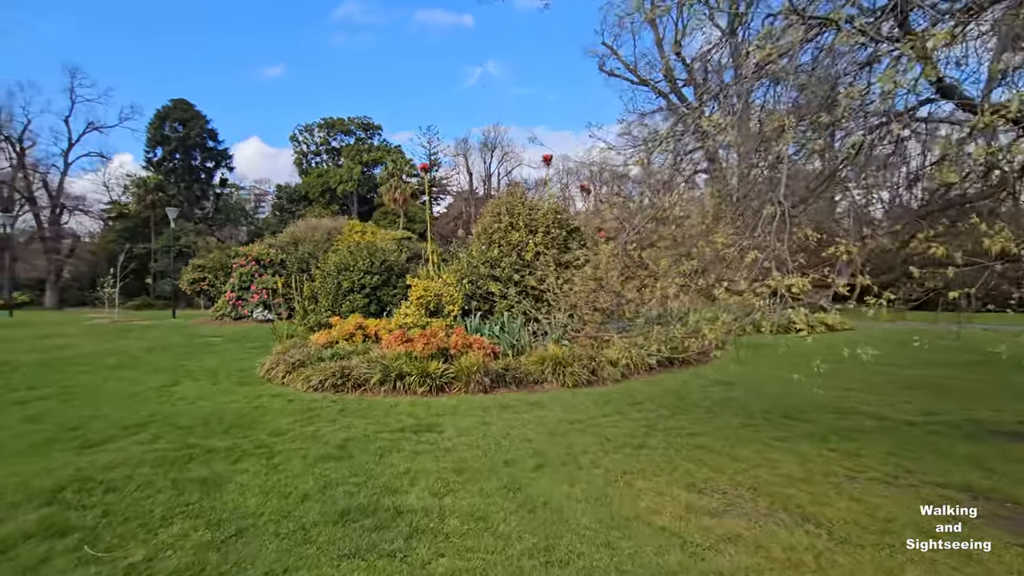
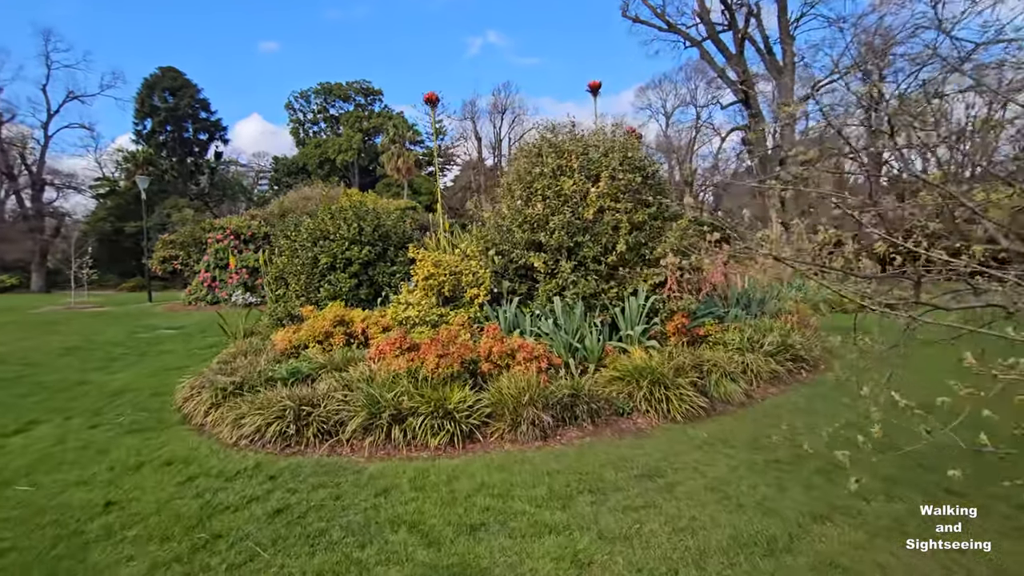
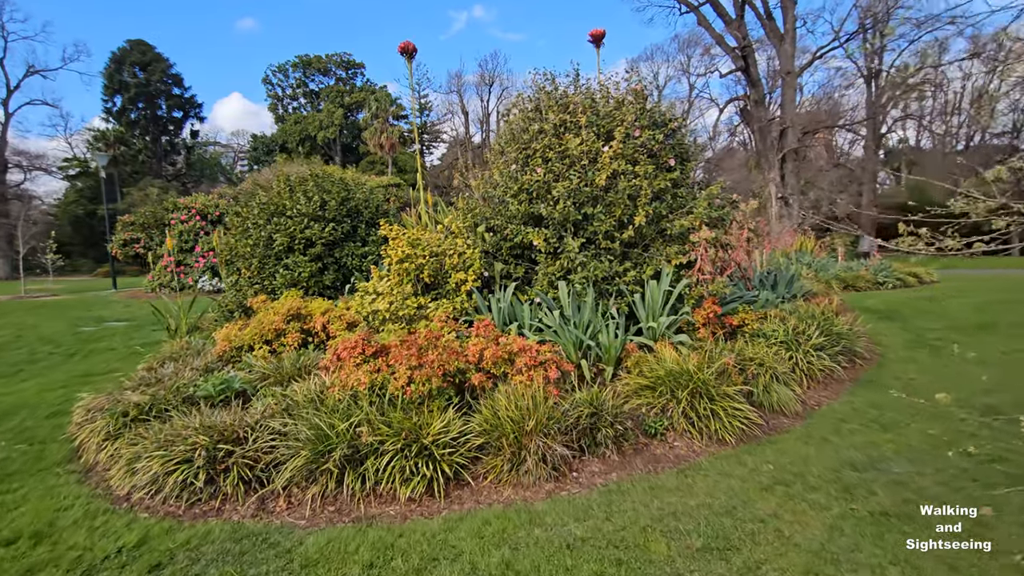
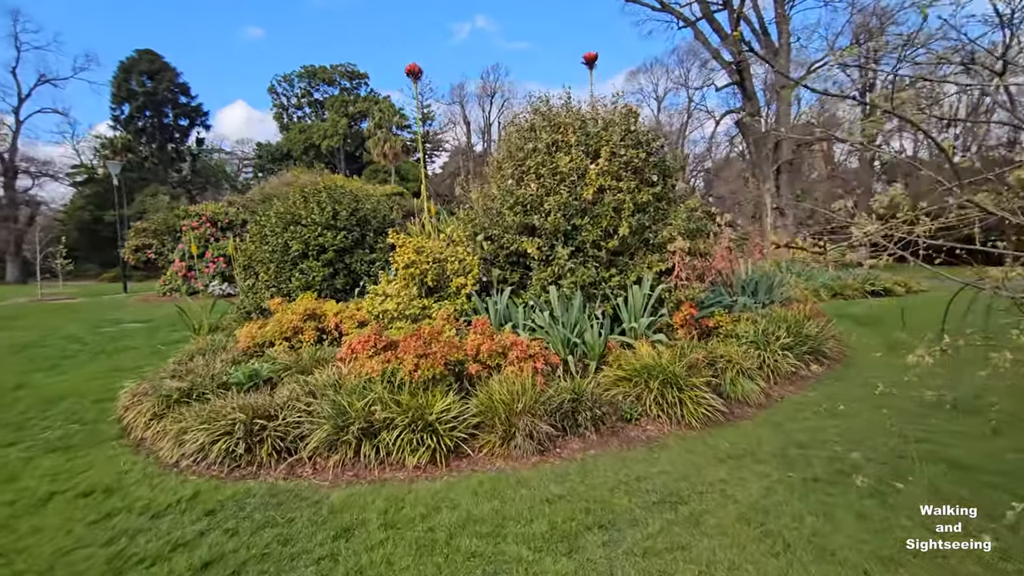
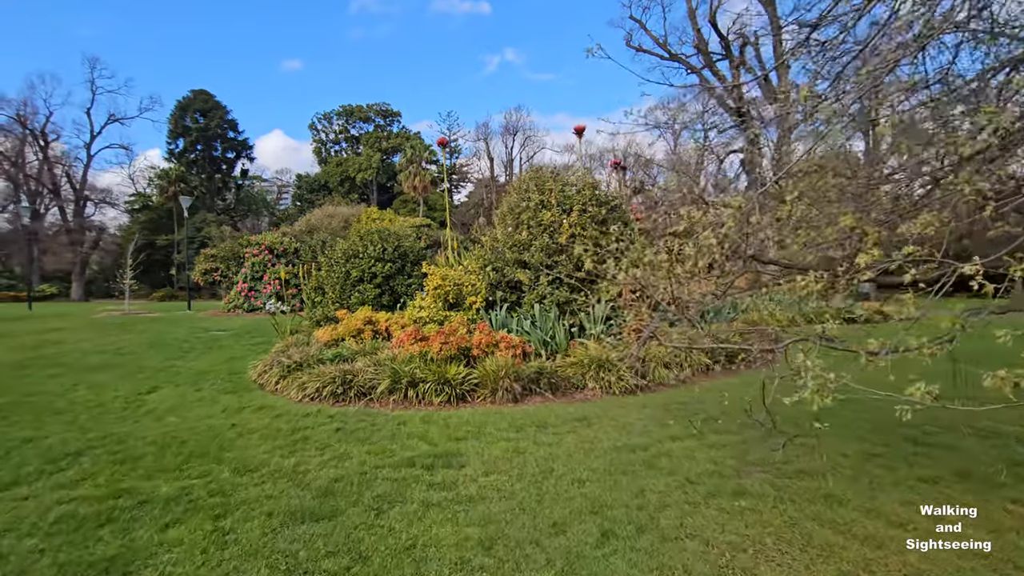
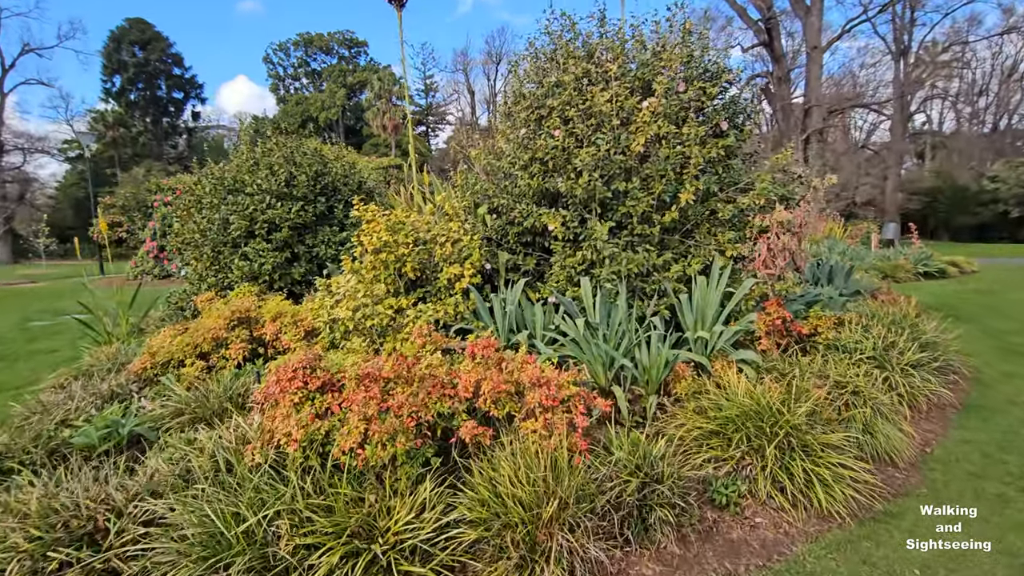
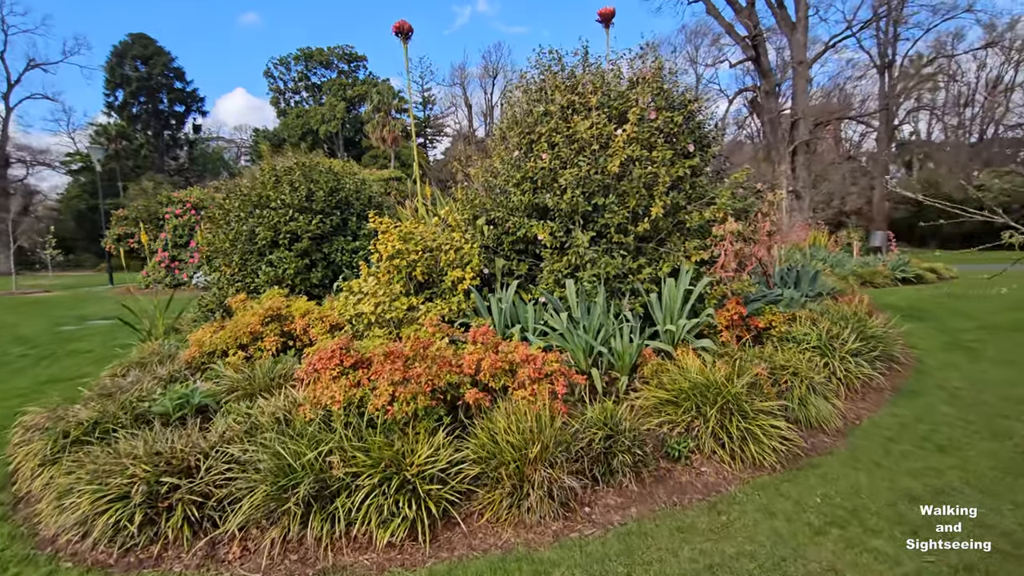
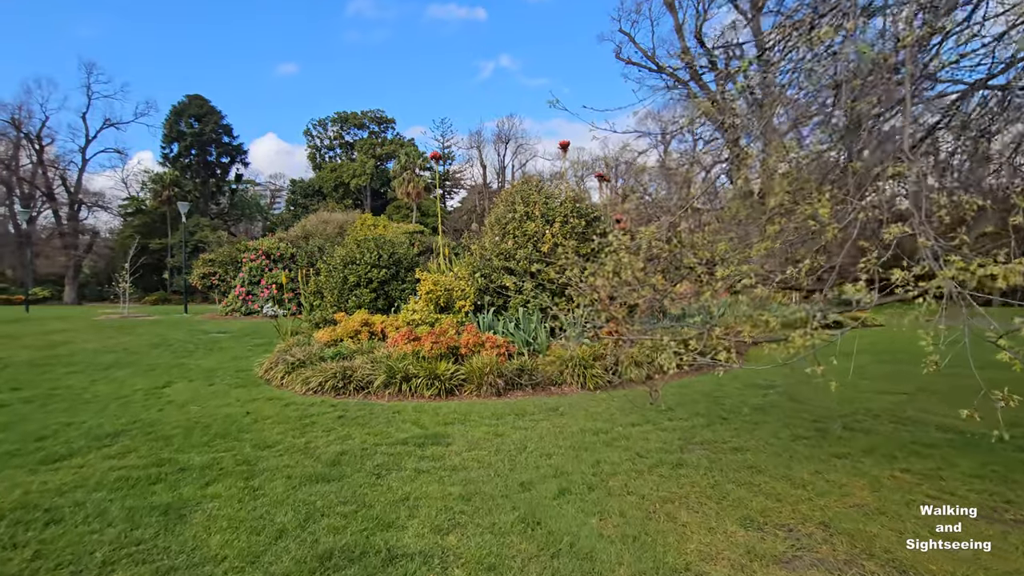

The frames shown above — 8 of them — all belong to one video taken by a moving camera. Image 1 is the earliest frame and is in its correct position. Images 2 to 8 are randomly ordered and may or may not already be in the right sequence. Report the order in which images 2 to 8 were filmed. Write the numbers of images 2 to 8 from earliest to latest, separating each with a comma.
8, 5, 2, 4, 3, 7, 6
